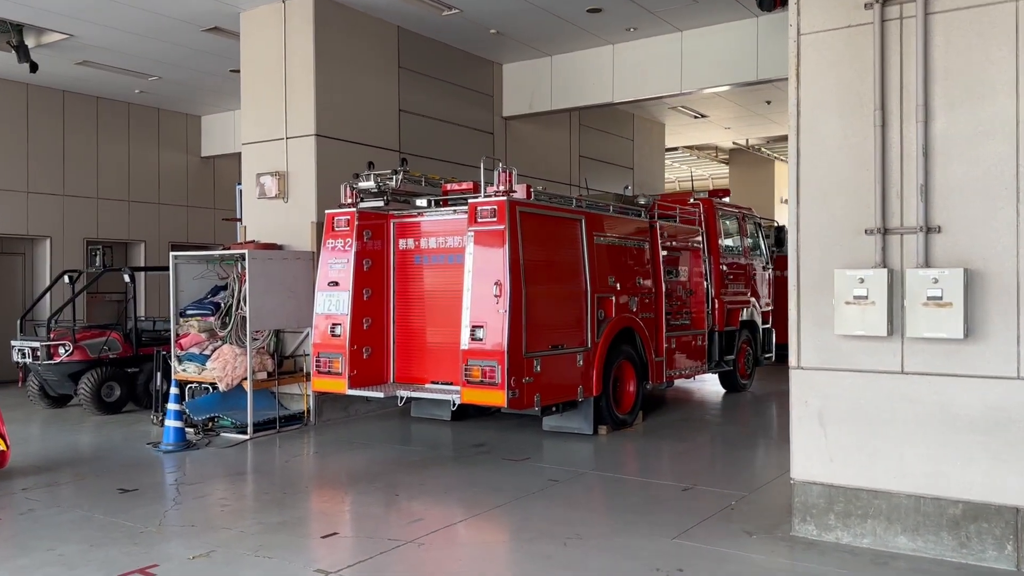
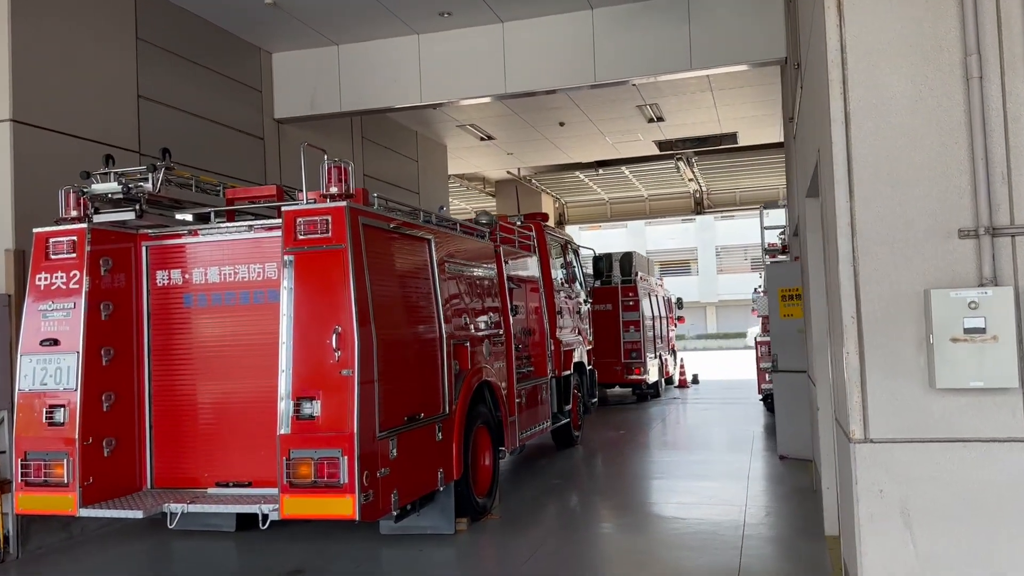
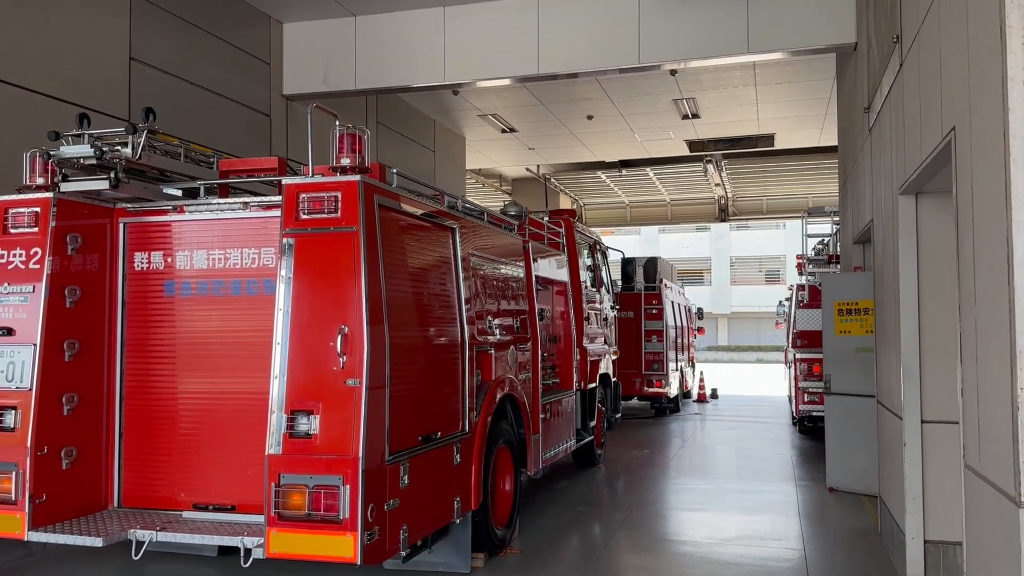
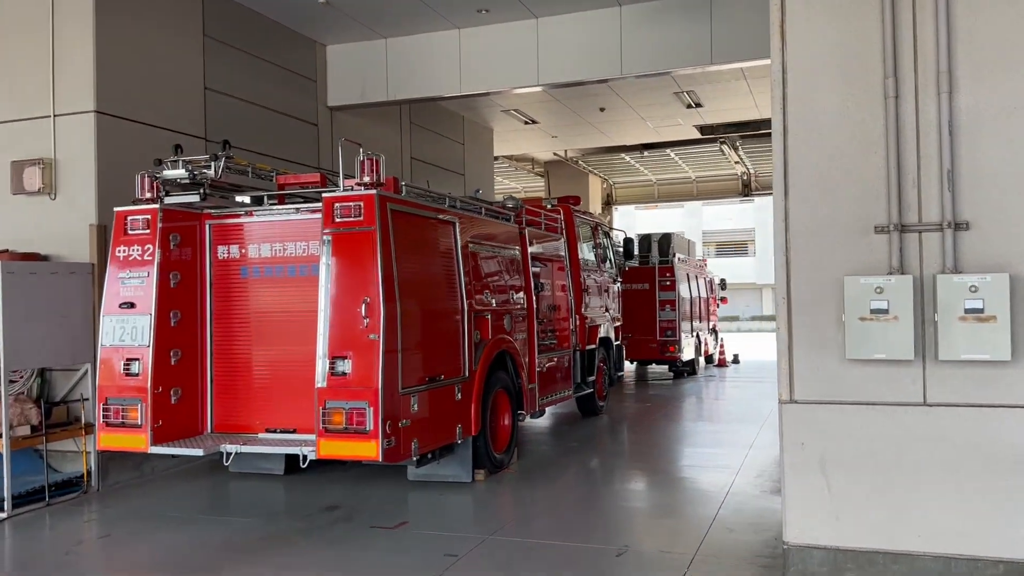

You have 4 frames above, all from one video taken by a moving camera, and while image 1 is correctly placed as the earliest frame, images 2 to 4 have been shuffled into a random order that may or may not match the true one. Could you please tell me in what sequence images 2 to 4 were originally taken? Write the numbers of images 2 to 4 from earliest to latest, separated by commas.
4, 2, 3
